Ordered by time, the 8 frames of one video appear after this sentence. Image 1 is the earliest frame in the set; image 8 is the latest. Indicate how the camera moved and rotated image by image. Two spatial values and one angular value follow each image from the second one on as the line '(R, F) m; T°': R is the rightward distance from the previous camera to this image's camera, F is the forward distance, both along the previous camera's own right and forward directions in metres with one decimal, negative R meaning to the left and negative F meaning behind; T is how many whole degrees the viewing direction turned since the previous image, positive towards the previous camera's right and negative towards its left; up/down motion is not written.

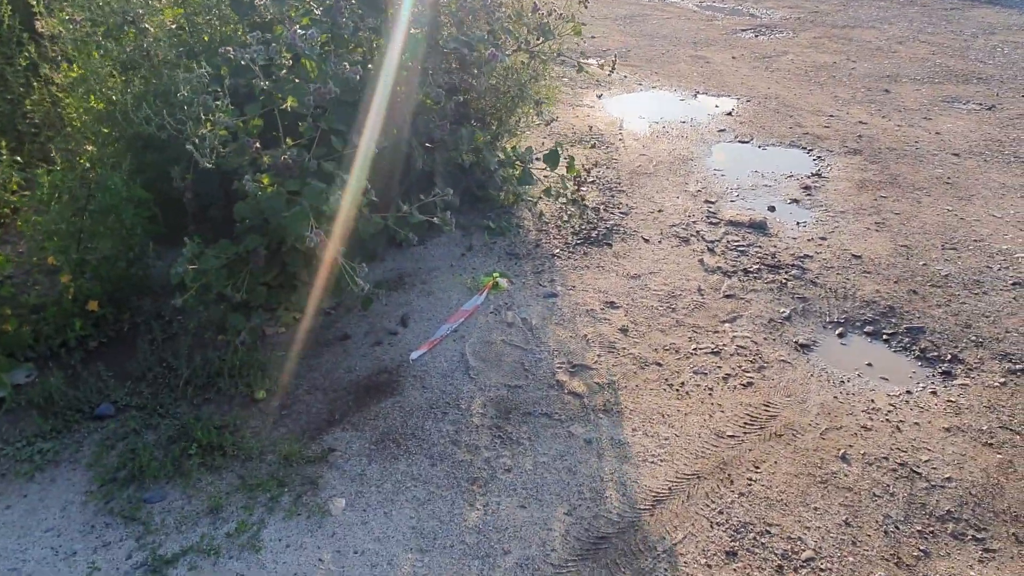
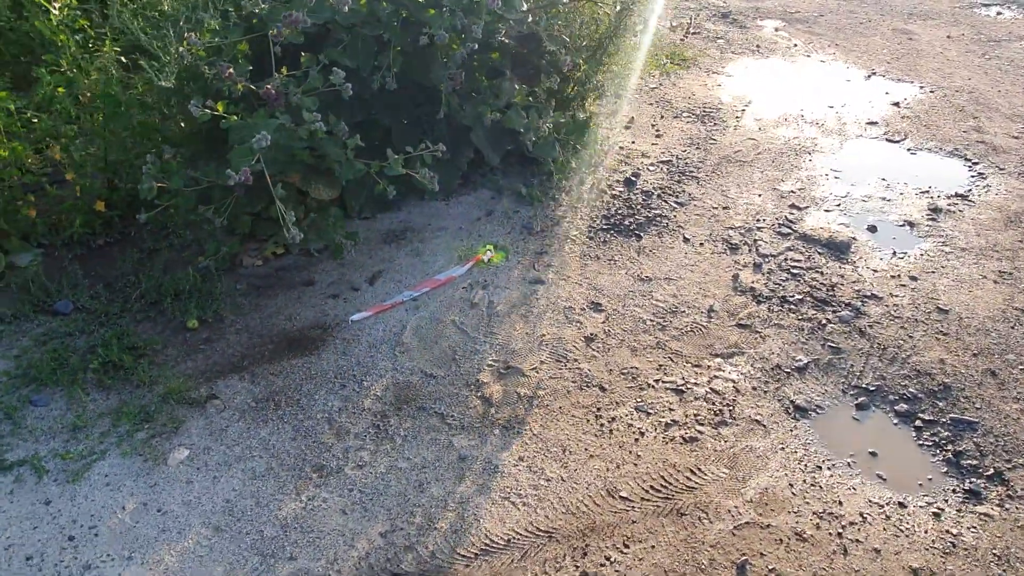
(+1.0, +0.6) m; -16°
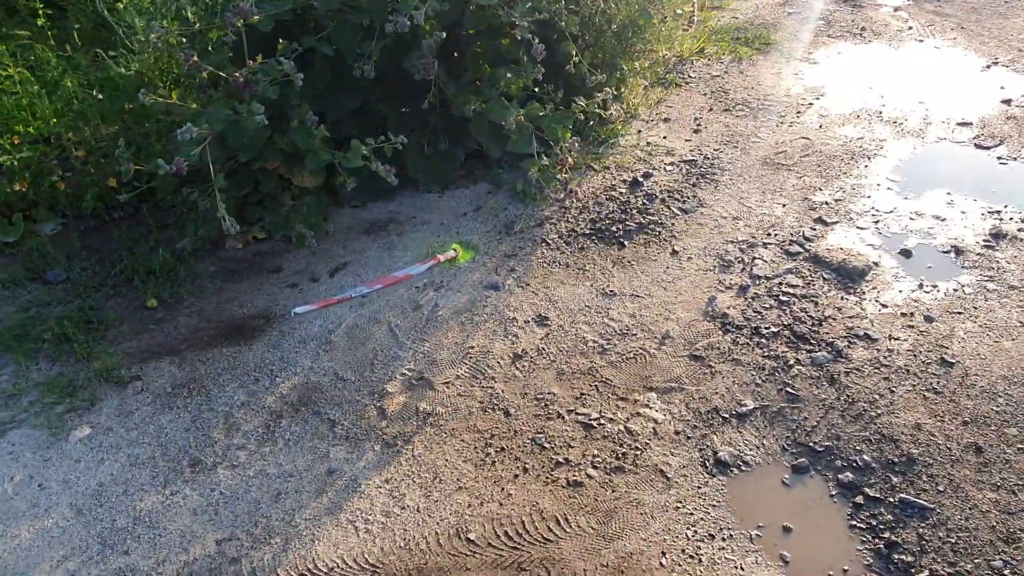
(+0.9, +0.3) m; -12°
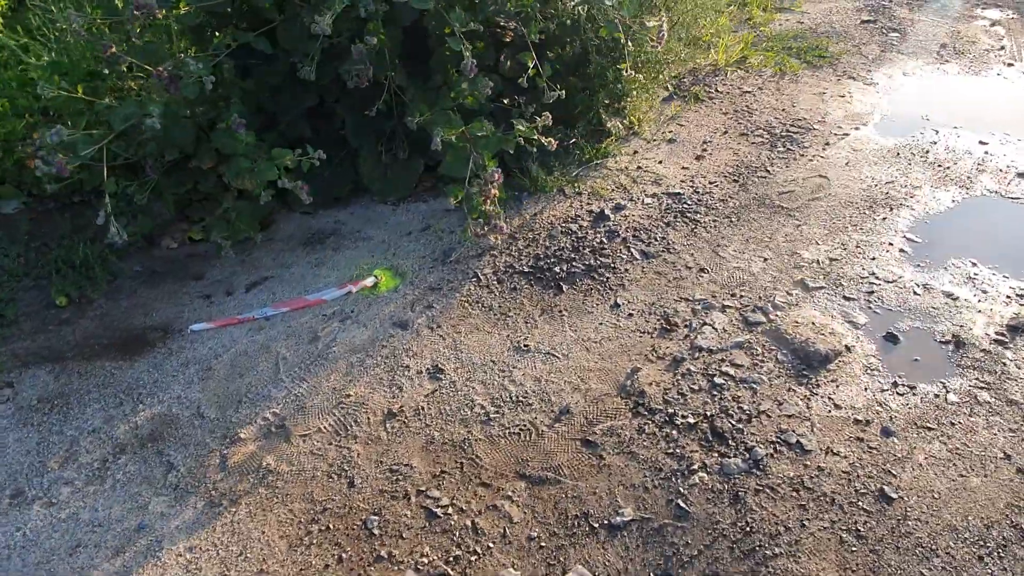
(+0.7, +0.4) m; -8°
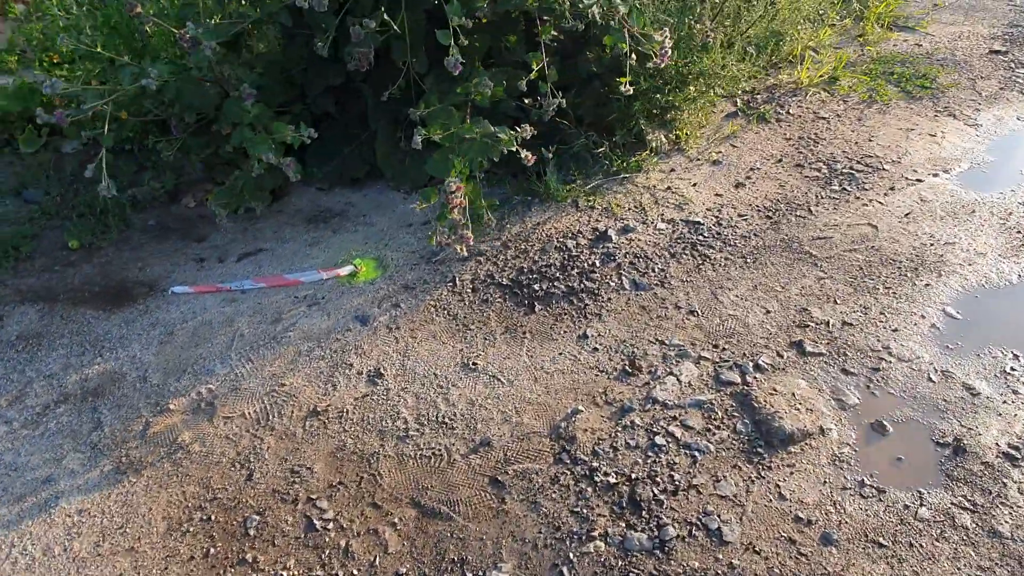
(+0.6, +0.2) m; -9°
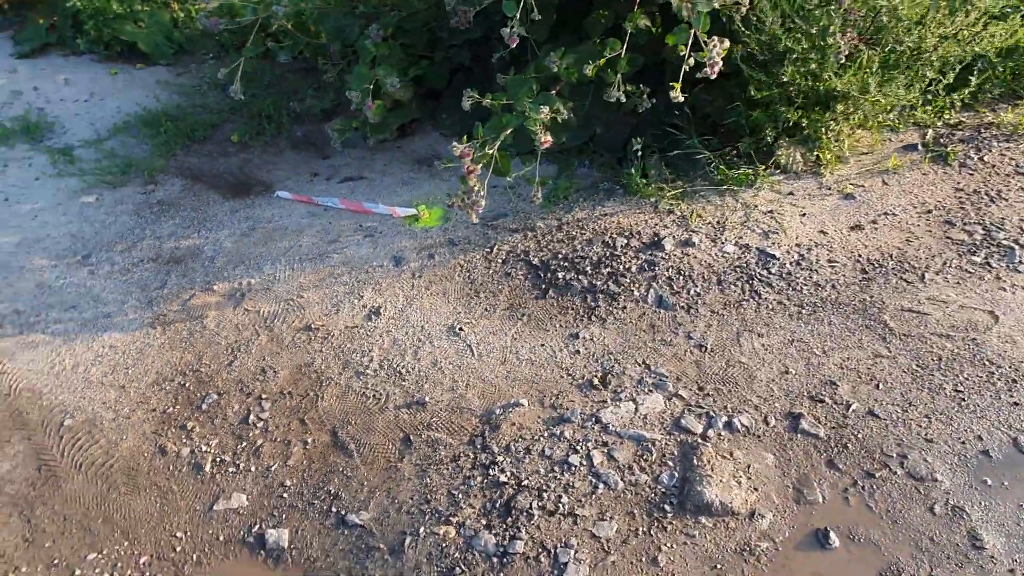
(+0.9, +0.2) m; -20°
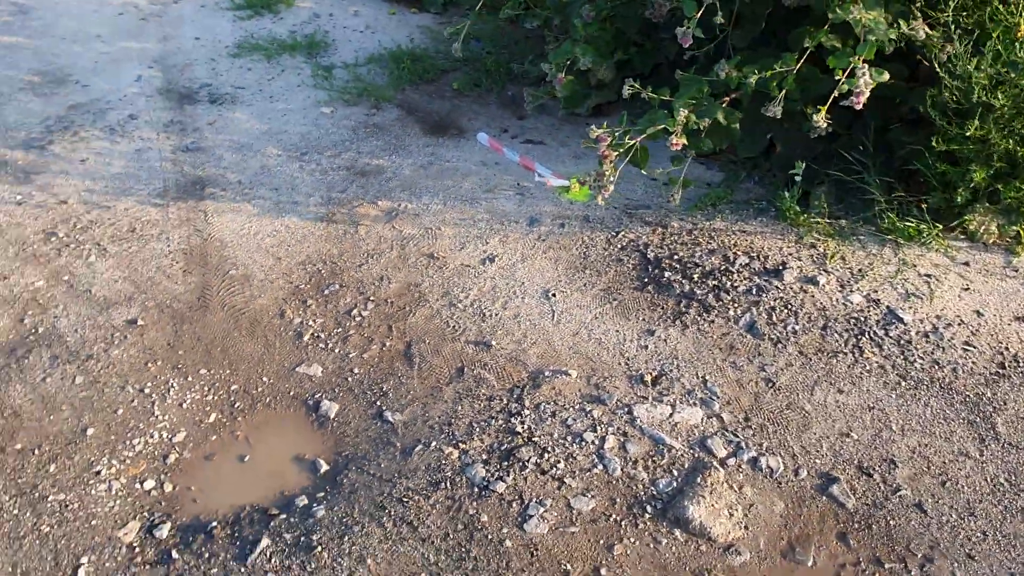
(+0.6, -0.1) m; -19°
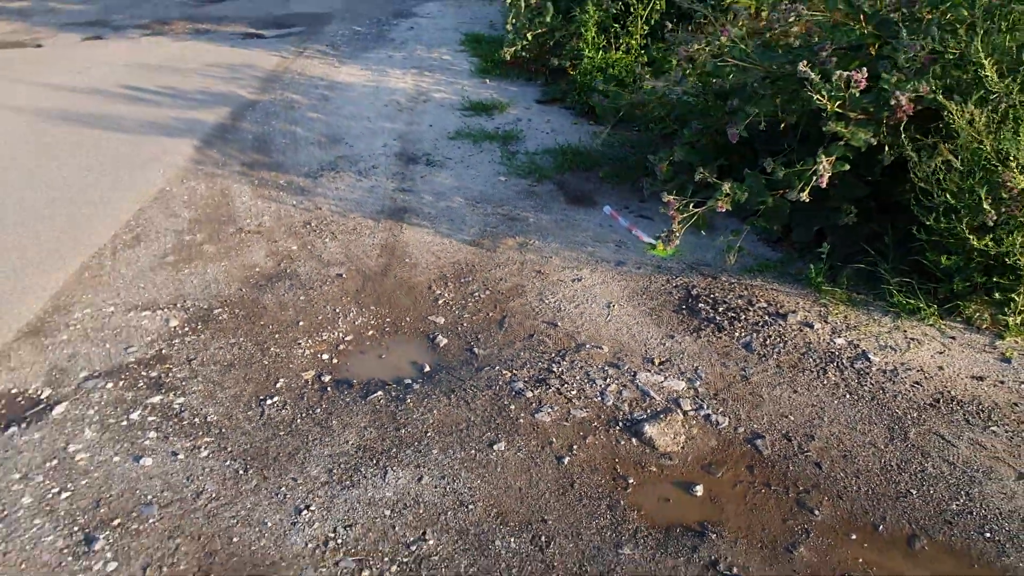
(+0.8, -1.1) m; -17°
